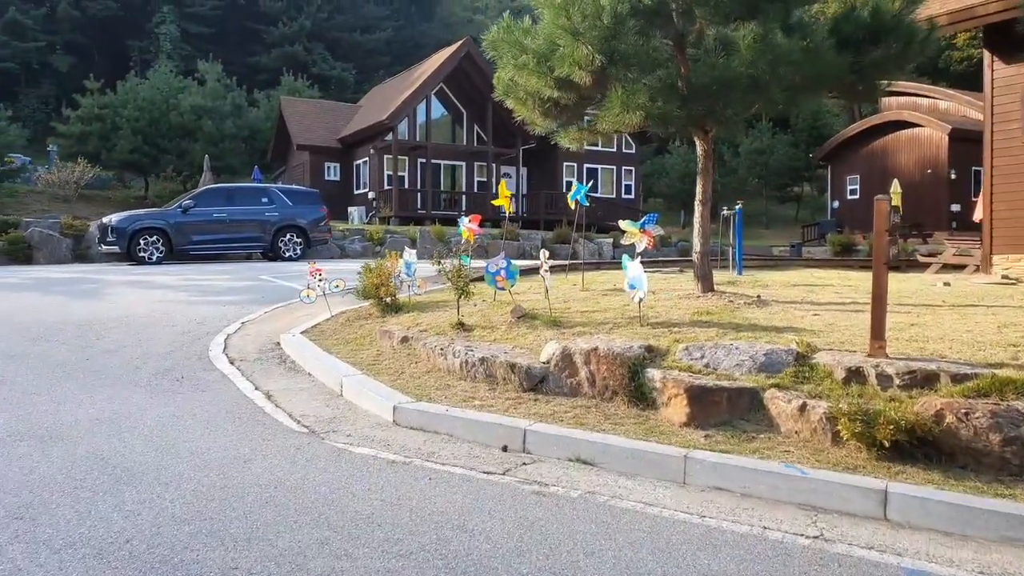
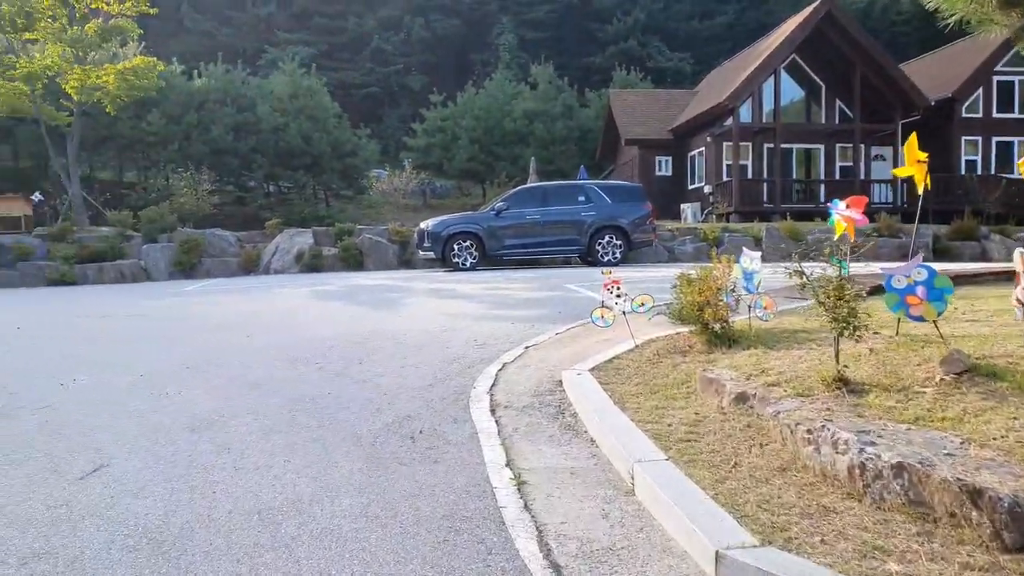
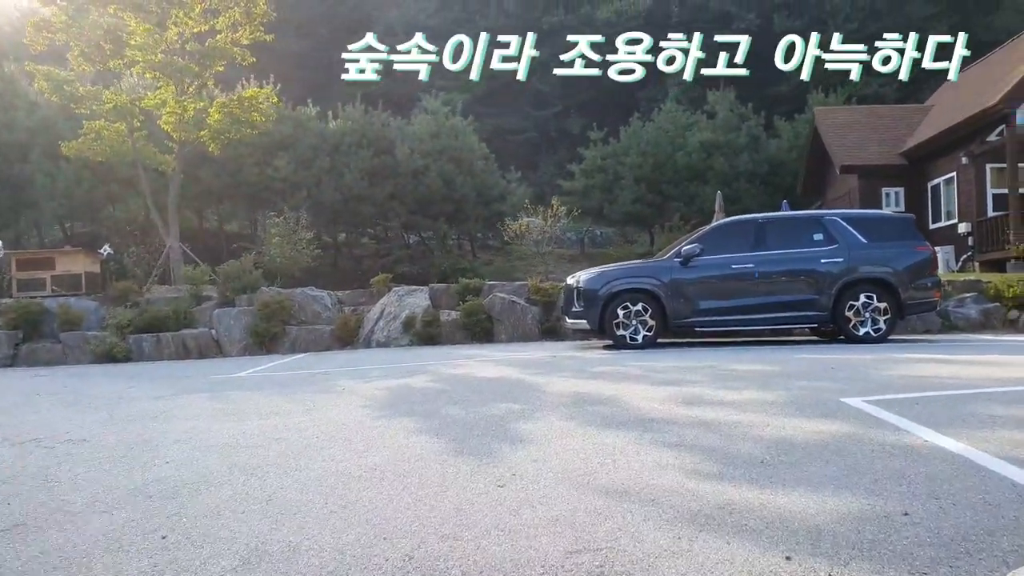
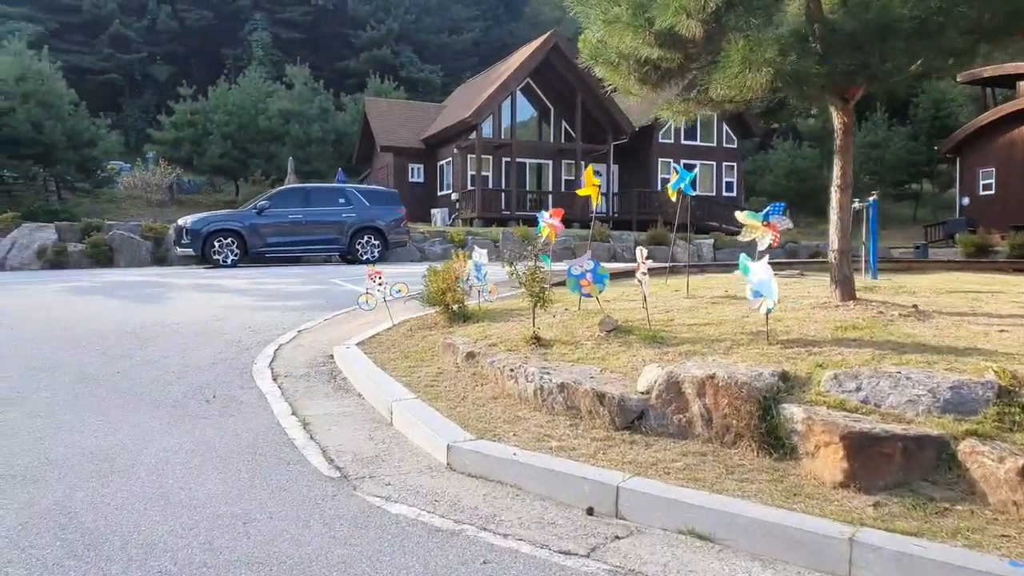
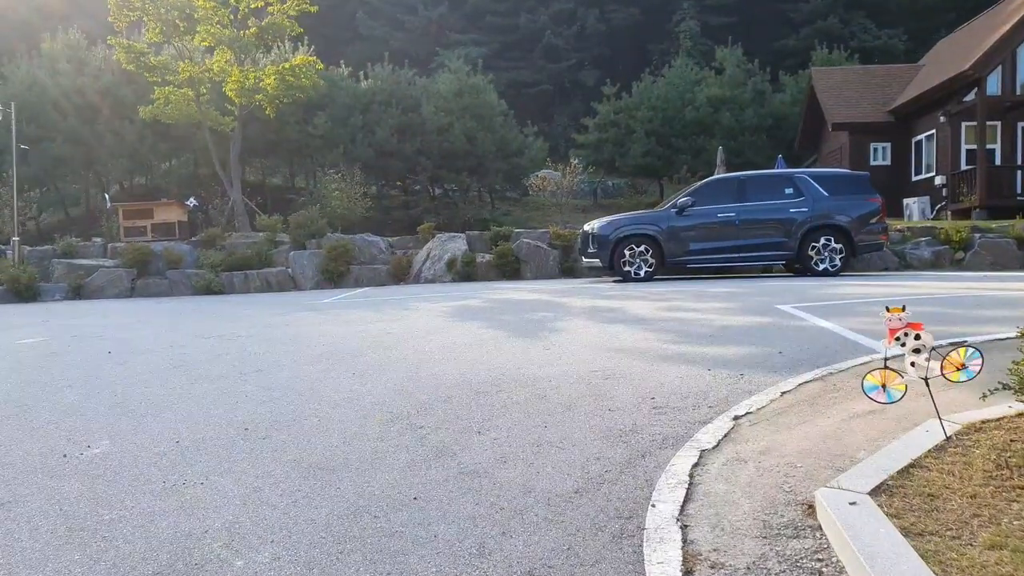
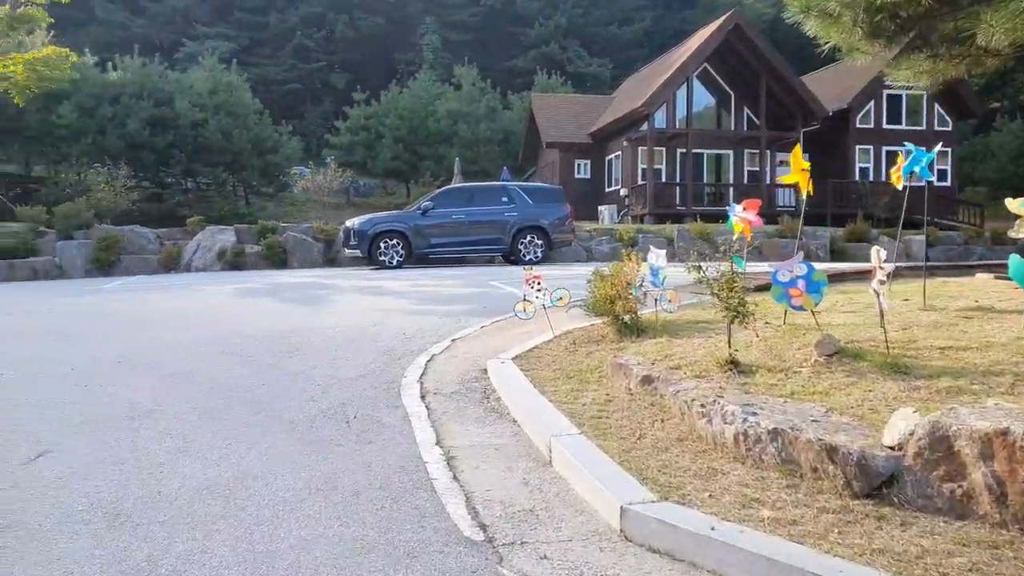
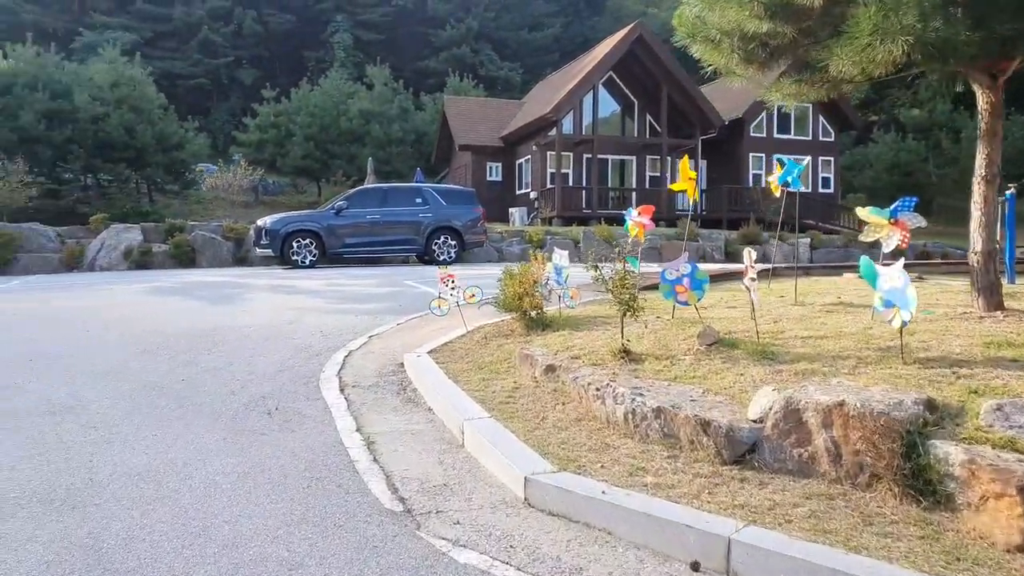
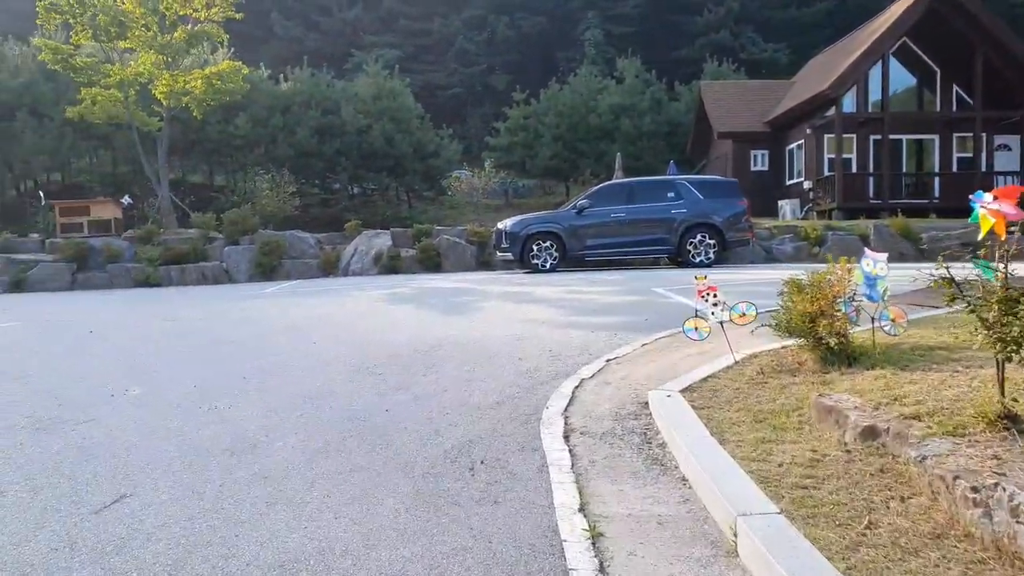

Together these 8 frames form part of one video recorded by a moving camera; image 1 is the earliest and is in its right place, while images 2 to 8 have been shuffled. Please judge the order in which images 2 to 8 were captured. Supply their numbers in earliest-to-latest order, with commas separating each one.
4, 7, 6, 2, 8, 5, 3
